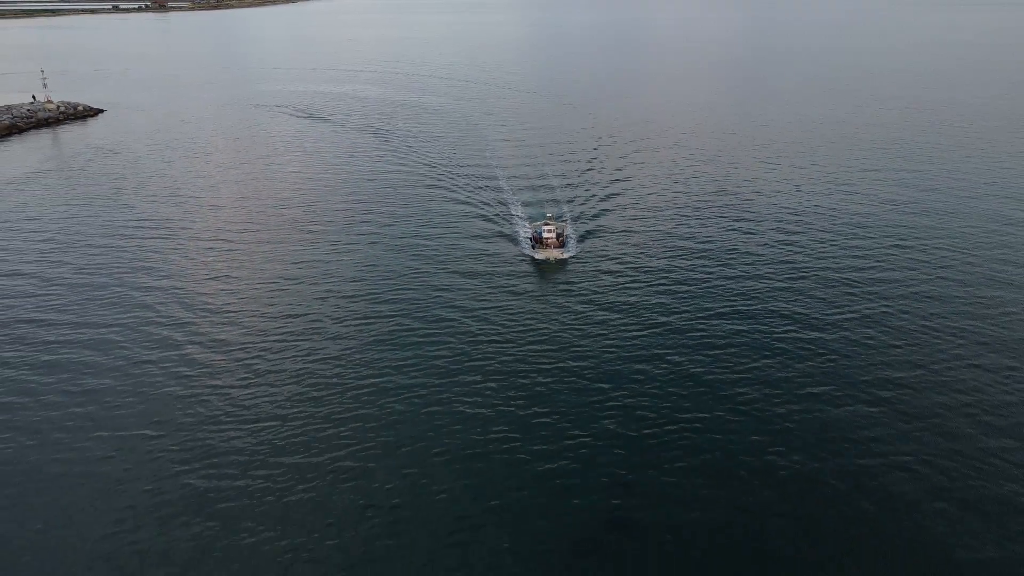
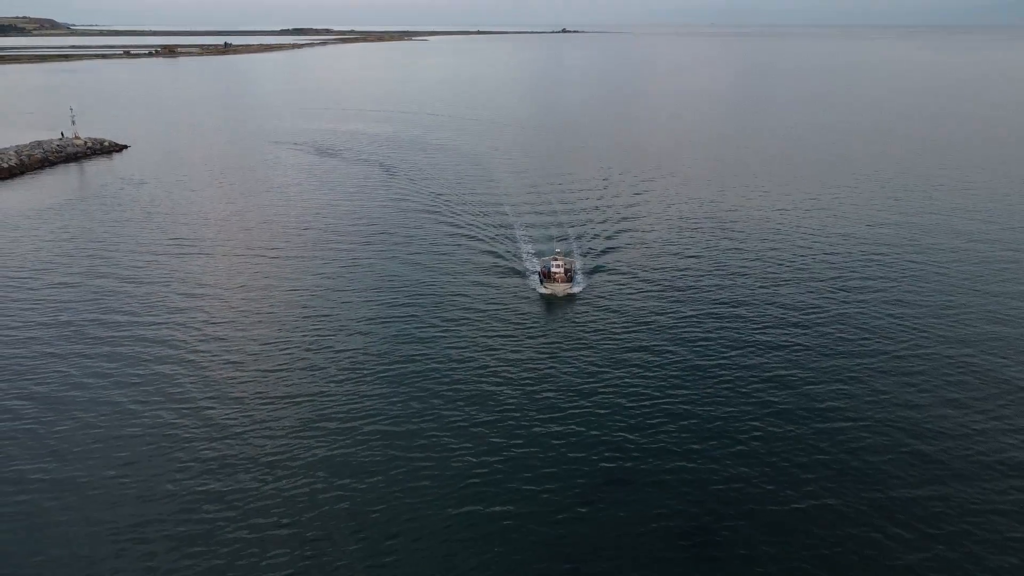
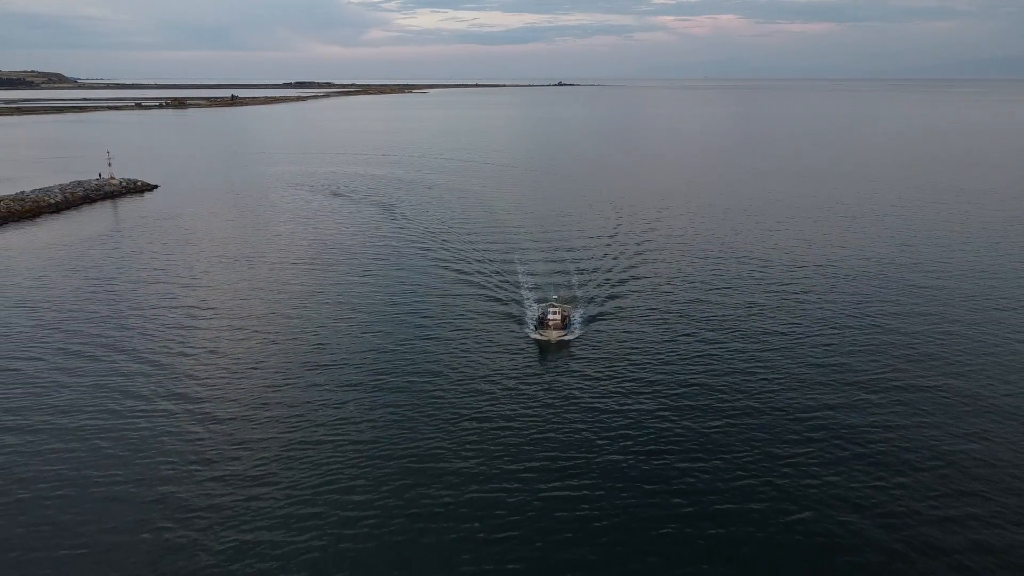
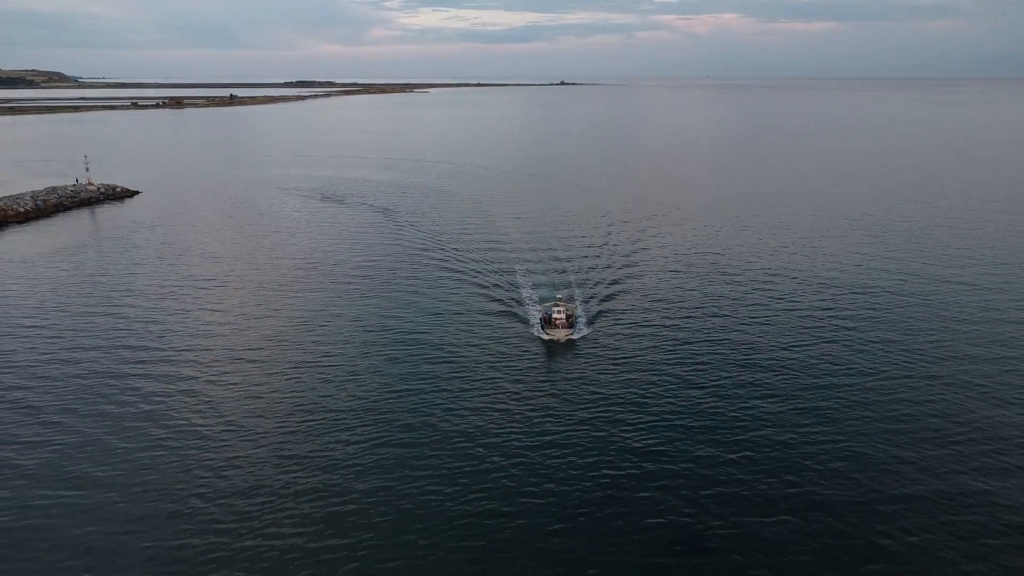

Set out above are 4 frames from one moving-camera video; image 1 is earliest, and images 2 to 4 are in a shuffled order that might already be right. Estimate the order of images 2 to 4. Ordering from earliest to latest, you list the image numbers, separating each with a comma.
2, 4, 3
